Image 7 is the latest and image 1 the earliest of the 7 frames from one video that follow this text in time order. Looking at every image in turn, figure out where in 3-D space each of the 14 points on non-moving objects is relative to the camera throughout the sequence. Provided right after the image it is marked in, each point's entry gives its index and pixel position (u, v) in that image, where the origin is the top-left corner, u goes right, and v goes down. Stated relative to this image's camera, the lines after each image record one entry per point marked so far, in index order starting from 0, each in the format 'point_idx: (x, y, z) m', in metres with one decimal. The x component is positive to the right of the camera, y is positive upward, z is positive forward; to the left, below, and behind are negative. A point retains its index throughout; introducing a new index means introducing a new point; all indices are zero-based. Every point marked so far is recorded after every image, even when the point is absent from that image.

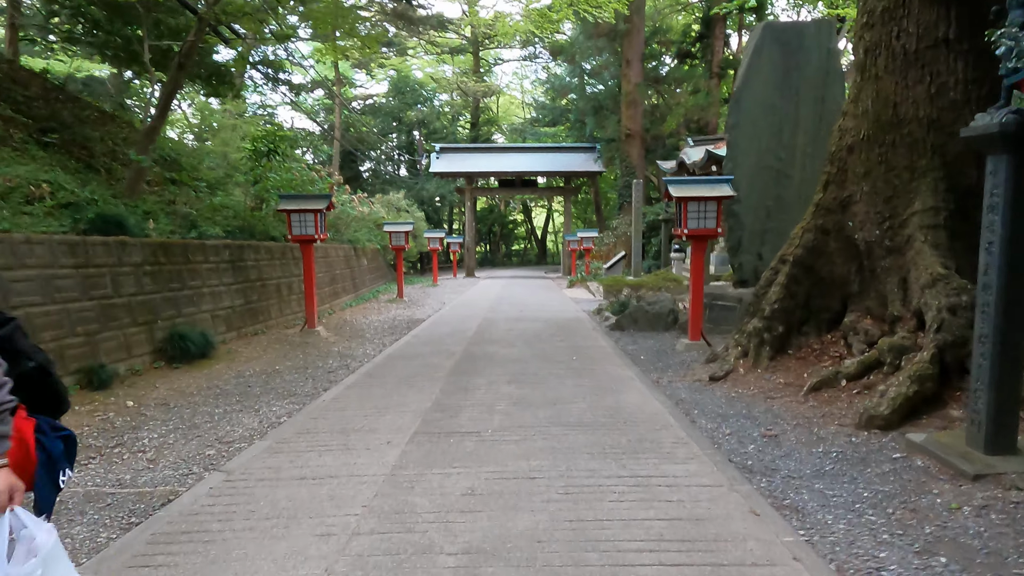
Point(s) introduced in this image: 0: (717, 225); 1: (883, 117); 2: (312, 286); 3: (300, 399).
0: (+1.9, +0.6, +6.3) m
1: (+2.7, +1.2, +4.7) m
2: (-2.5, 0.0, +8.1) m
3: (-1.6, -0.8, +4.9) m
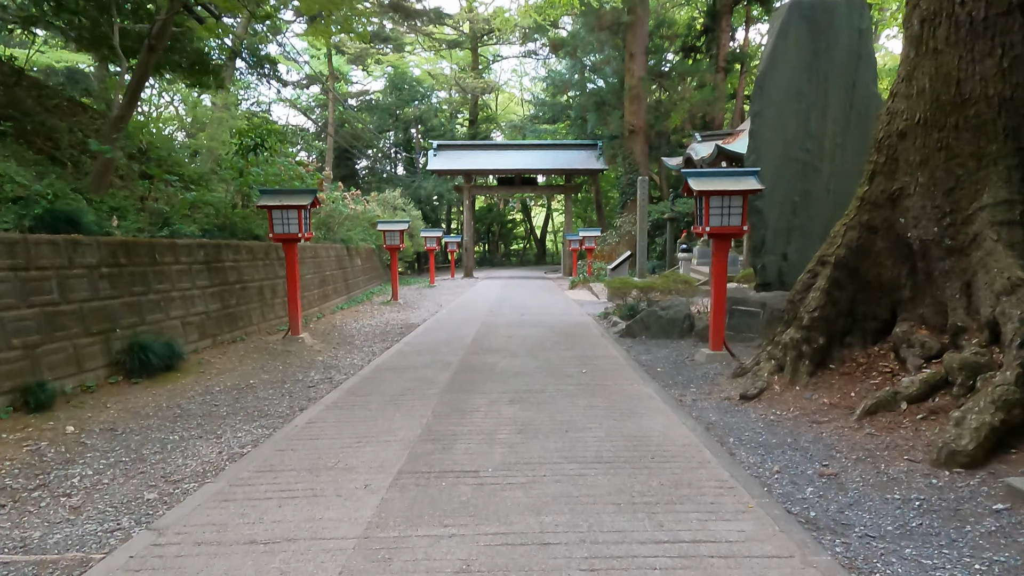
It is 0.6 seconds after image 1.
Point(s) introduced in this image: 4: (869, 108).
0: (+2.0, +0.5, +5.6) m
1: (+2.7, +1.2, +4.1) m
2: (-2.4, 0.0, +7.4) m
3: (-1.5, -0.9, +4.2) m
4: (+3.6, +1.8, +6.6) m
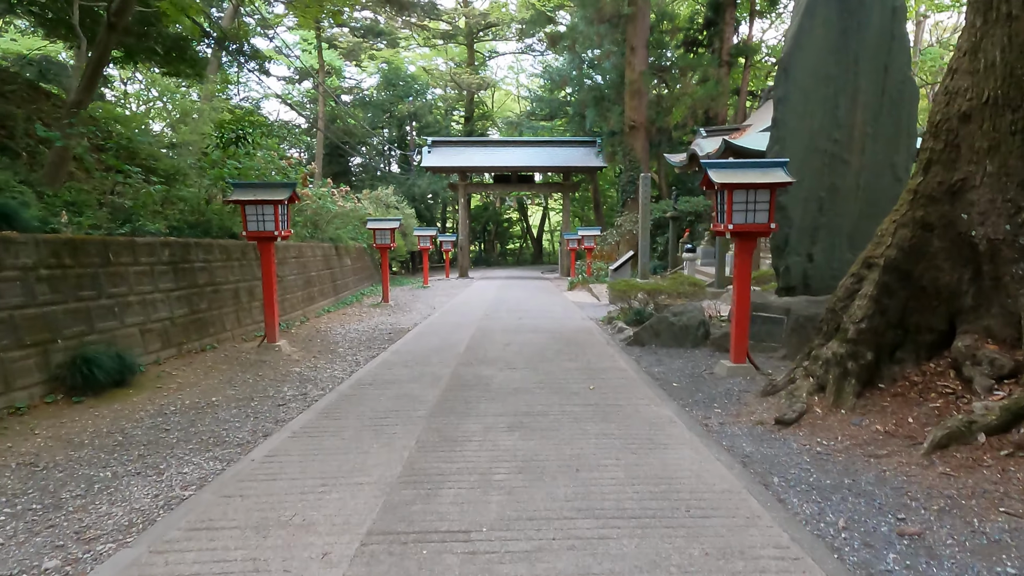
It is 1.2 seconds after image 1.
0: (+2.0, +0.5, +5.0) m
1: (+2.7, +1.1, +3.5) m
2: (-2.5, -0.1, +6.8) m
3: (-1.6, -0.9, +3.6) m
4: (+3.6, +1.8, +6.0) m
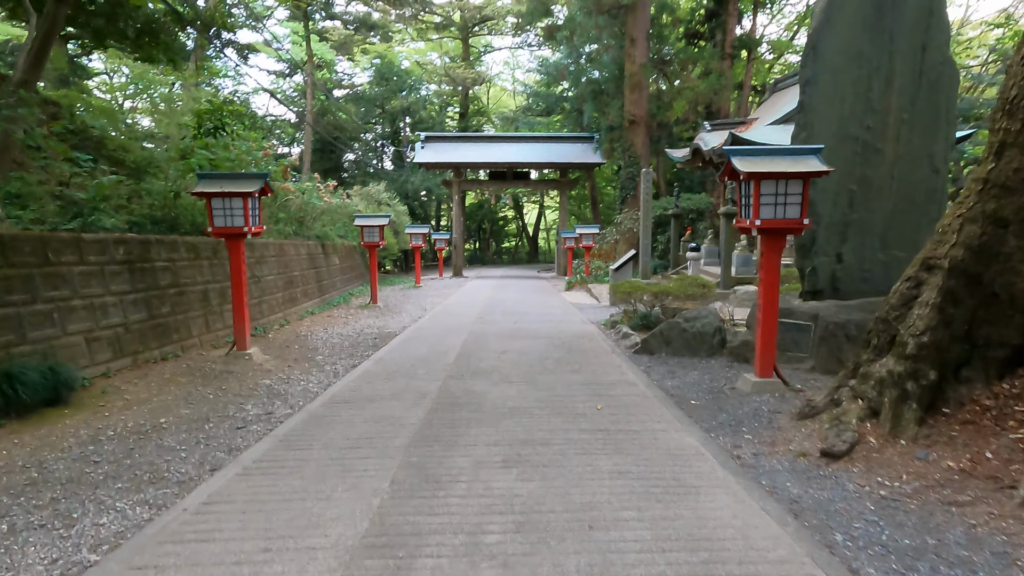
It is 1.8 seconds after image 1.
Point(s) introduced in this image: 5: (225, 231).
0: (+1.9, +0.5, +4.4) m
1: (+2.7, +1.1, +2.9) m
2: (-2.5, -0.1, +6.1) m
3: (-1.6, -0.9, +3.0) m
4: (+3.5, +1.7, +5.4) m
5: (-2.6, +0.5, +6.0) m
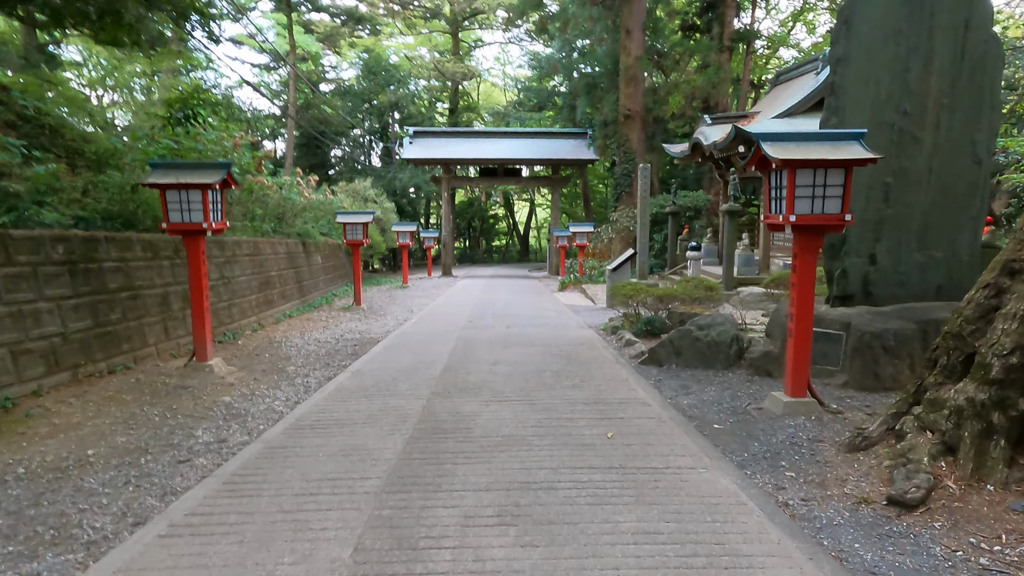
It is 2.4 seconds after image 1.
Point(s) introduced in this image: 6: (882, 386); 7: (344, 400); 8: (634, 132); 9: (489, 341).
0: (+1.9, +0.4, +3.8) m
1: (+2.6, +1.1, +2.3) m
2: (-2.6, -0.1, +5.5) m
3: (-1.6, -1.0, +2.3) m
4: (+3.5, +1.7, +4.8) m
5: (-2.7, +0.5, +5.3) m
6: (+2.6, -0.7, +4.5) m
7: (-1.1, -0.8, +4.5) m
8: (+3.4, +4.4, +18.3) m
9: (-0.2, -0.6, +7.0) m
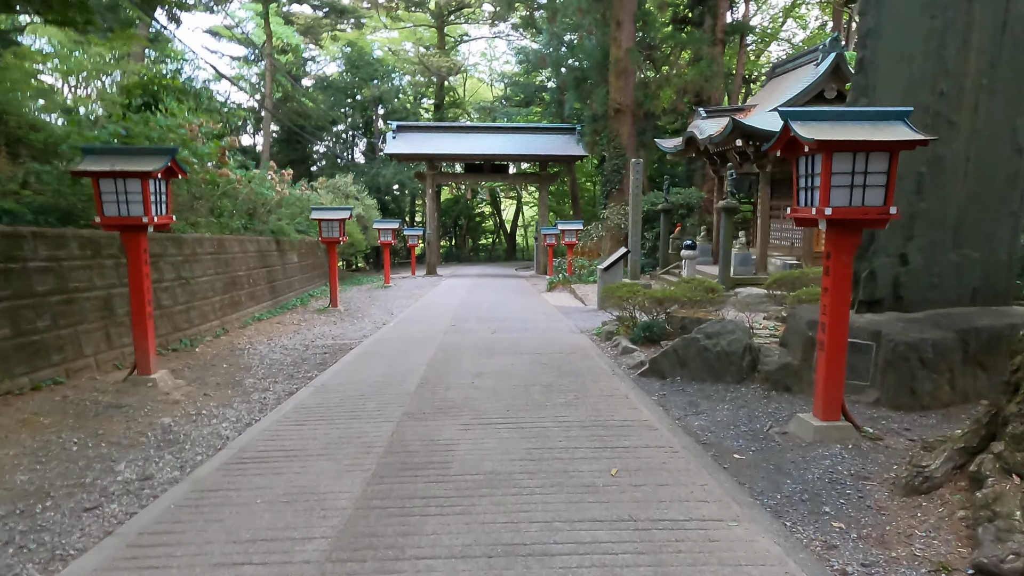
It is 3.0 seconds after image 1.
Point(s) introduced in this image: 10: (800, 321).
0: (+1.8, +0.4, +3.2) m
1: (+2.6, +1.0, +1.7) m
2: (-2.7, -0.1, +4.8) m
3: (-1.6, -1.0, +1.7) m
4: (+3.4, +1.7, +4.3) m
5: (-2.8, +0.5, +4.6) m
6: (+2.5, -0.7, +4.0) m
7: (-1.2, -0.8, +3.9) m
8: (+3.0, +4.4, +17.8) m
9: (-0.4, -0.6, +6.4) m
10: (+1.9, -0.2, +4.4) m
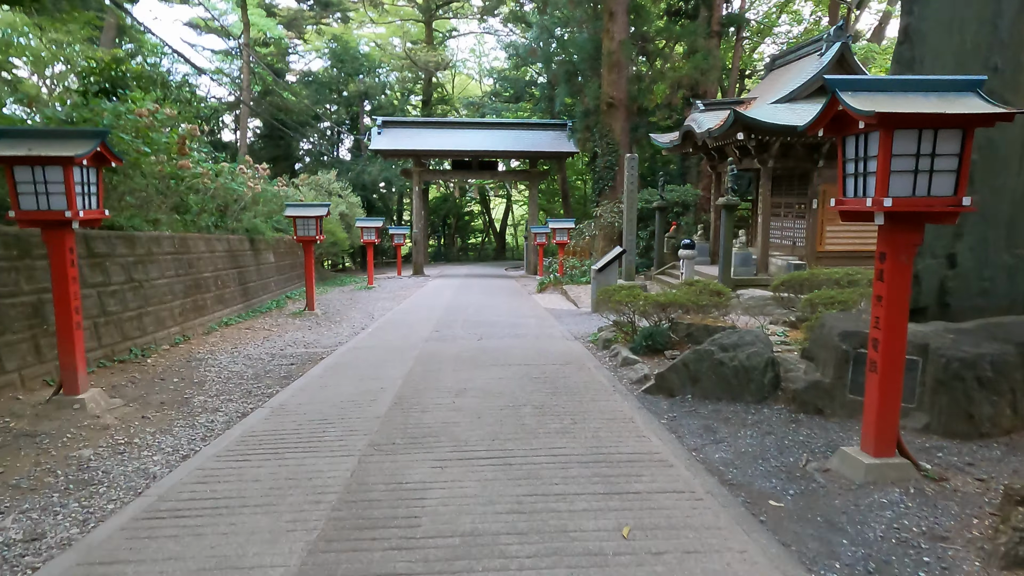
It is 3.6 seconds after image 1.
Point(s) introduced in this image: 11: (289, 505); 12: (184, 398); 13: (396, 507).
0: (+1.8, +0.4, +2.6) m
1: (+2.6, +1.0, +1.1) m
2: (-2.8, -0.2, +4.1) m
3: (-1.7, -1.0, +1.0) m
4: (+3.3, +1.6, +3.7) m
5: (-2.8, +0.4, +4.0) m
6: (+2.4, -0.7, +3.4) m
7: (-1.3, -0.8, +3.2) m
8: (+2.7, +4.3, +17.2) m
9: (-0.5, -0.6, +5.8) m
10: (+1.8, -0.3, +3.8) m
11: (-0.9, -0.8, +2.6) m
12: (-2.3, -0.8, +4.7) m
13: (-0.4, -0.8, +2.5) m
